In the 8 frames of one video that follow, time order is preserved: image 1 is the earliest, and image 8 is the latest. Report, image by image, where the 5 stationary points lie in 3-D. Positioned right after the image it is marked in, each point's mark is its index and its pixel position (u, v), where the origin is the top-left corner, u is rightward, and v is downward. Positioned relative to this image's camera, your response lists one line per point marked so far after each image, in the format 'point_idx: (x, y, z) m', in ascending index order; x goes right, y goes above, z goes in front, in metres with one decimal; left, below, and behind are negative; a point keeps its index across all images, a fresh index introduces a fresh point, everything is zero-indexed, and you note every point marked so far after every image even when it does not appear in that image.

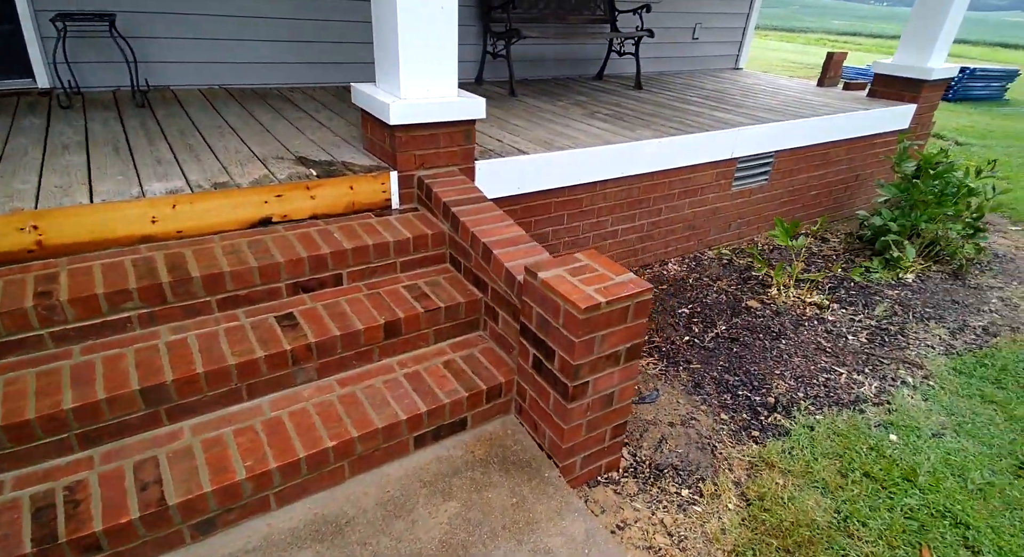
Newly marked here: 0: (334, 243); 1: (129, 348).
0: (-0.7, +0.1, +2.4) m
1: (-1.2, -0.2, +2.0) m
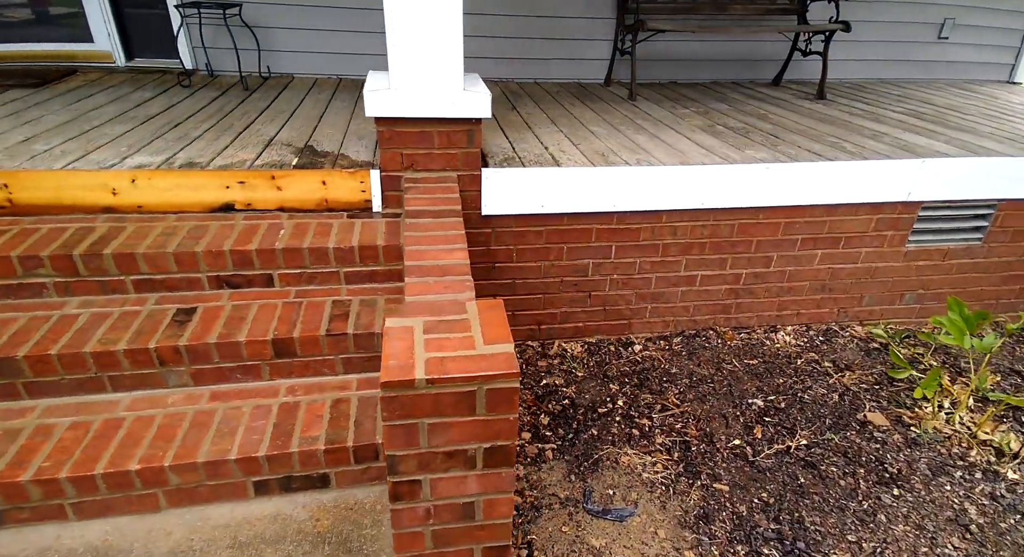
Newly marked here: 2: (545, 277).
0: (-0.9, +0.1, +2.2) m
1: (-1.6, -0.1, +2.0) m
2: (+0.1, 0.0, +3.0) m
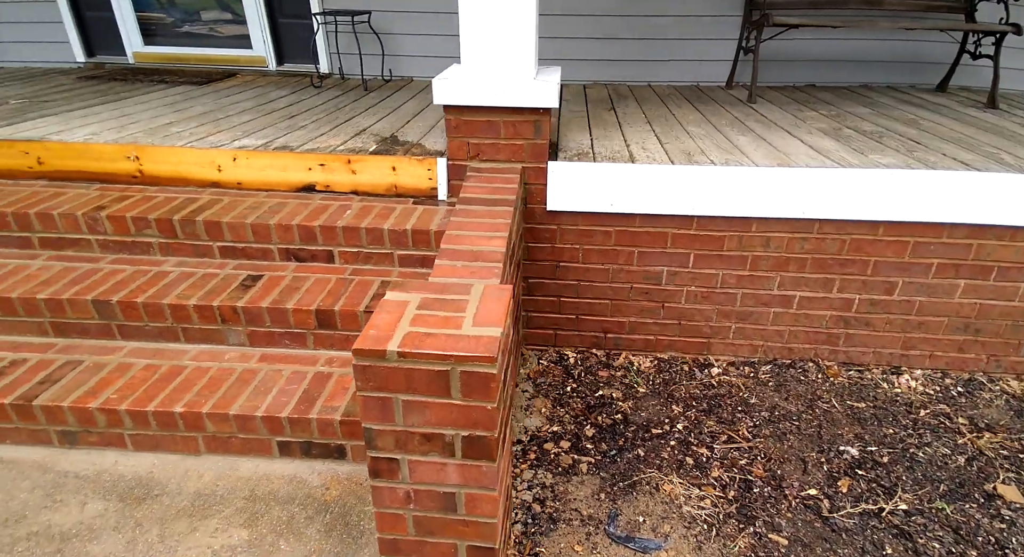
0: (-0.7, +0.2, +2.3) m
1: (-1.4, 0.0, +2.3) m
2: (+0.4, 0.0, +2.8) m
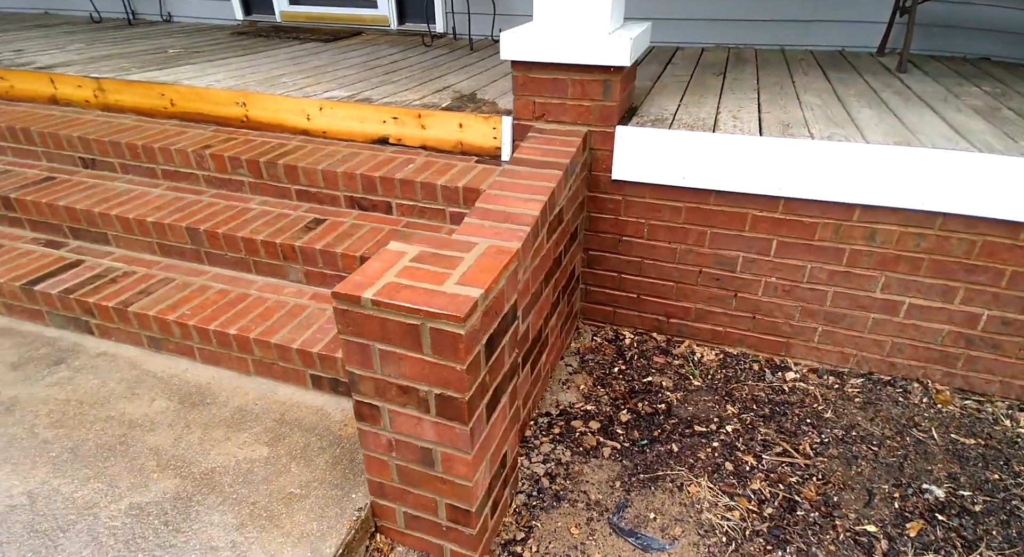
0: (-0.4, +0.4, +2.4) m
1: (-1.2, +0.3, +2.5) m
2: (+0.7, +0.1, +2.6) m
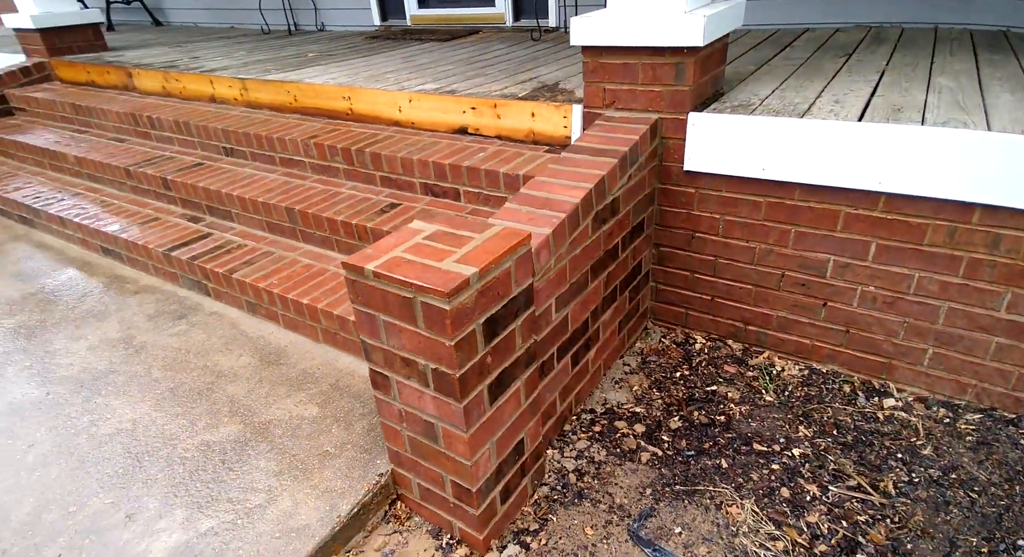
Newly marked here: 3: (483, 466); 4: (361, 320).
0: (-0.2, +0.5, +2.4) m
1: (-0.9, +0.4, +2.8) m
2: (+1.0, +0.1, +2.4) m
3: (-0.1, -0.5, +1.6) m
4: (-0.4, -0.1, +1.6) m
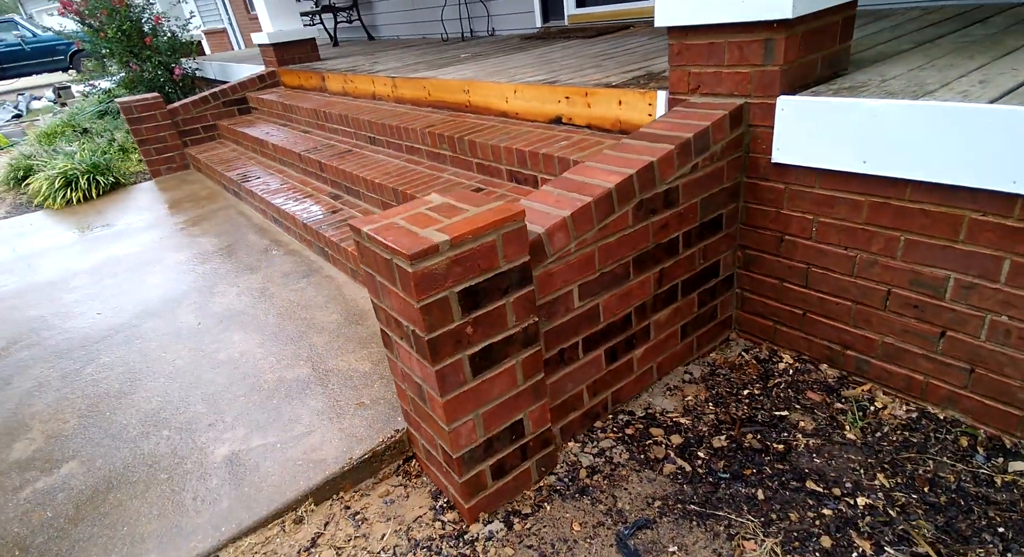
0: (+0.1, +0.5, +2.5) m
1: (-0.4, +0.5, +3.0) m
2: (+1.1, 0.0, +2.0) m
3: (-0.1, -0.4, +1.7) m
4: (-0.4, 0.0, +1.7) m
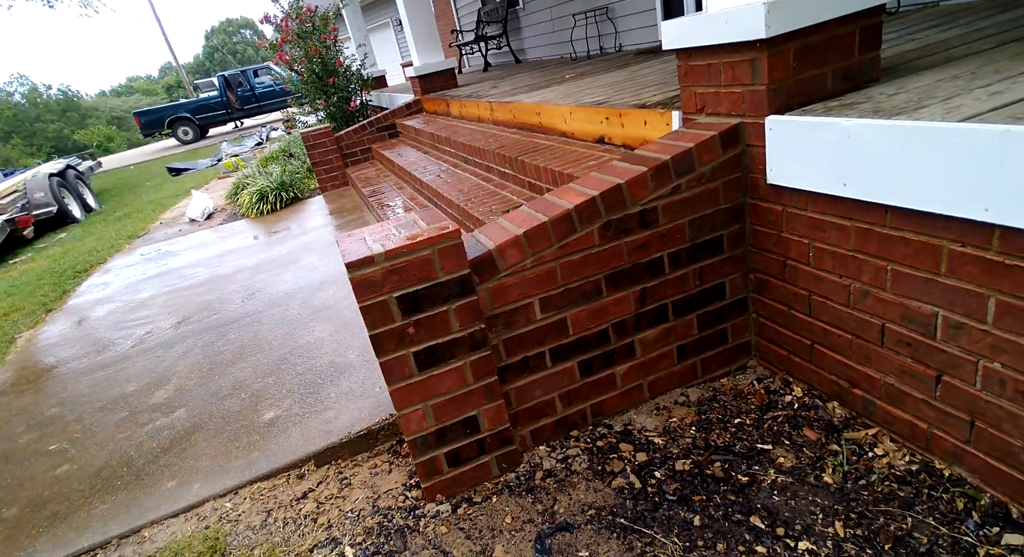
0: (+0.3, +0.5, +2.6) m
1: (-0.1, +0.5, +3.3) m
2: (+1.0, -0.1, +1.8) m
3: (-0.3, -0.5, +1.9) m
4: (-0.5, 0.0, +2.1) m
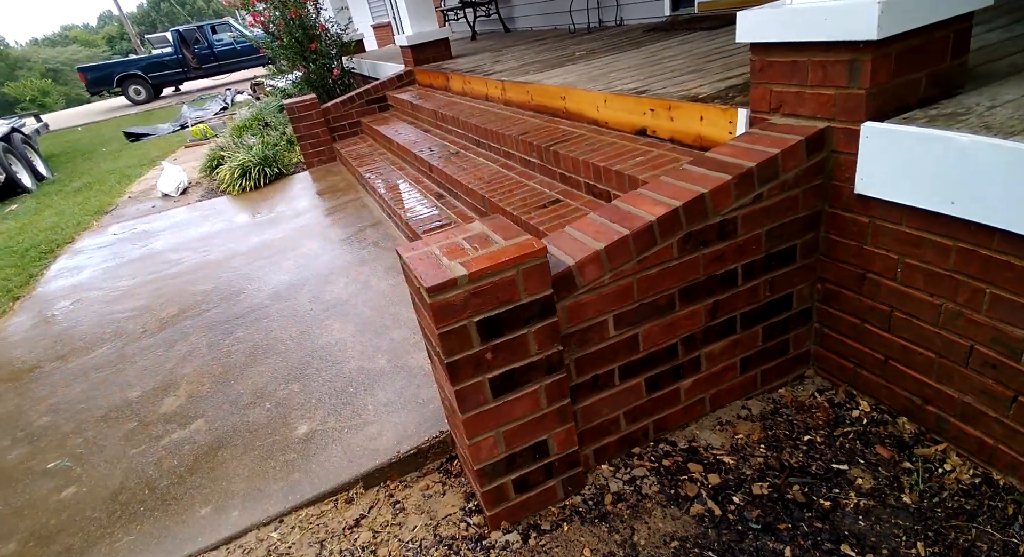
0: (+0.4, +0.5, +2.4) m
1: (+0.1, +0.5, +3.1) m
2: (+1.3, -0.1, +1.8) m
3: (-0.1, -0.5, +1.8) m
4: (-0.3, -0.1, +1.9) m
